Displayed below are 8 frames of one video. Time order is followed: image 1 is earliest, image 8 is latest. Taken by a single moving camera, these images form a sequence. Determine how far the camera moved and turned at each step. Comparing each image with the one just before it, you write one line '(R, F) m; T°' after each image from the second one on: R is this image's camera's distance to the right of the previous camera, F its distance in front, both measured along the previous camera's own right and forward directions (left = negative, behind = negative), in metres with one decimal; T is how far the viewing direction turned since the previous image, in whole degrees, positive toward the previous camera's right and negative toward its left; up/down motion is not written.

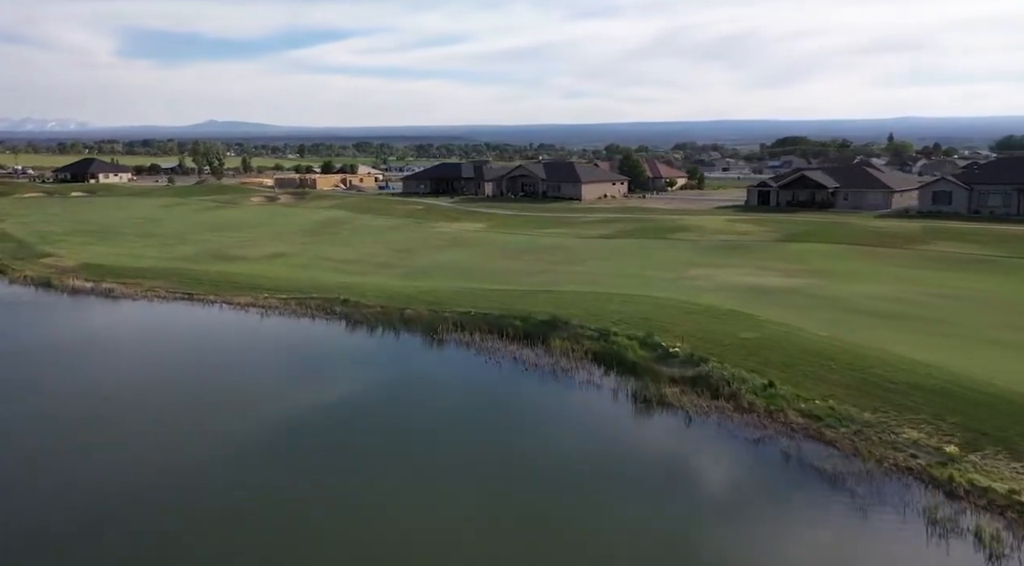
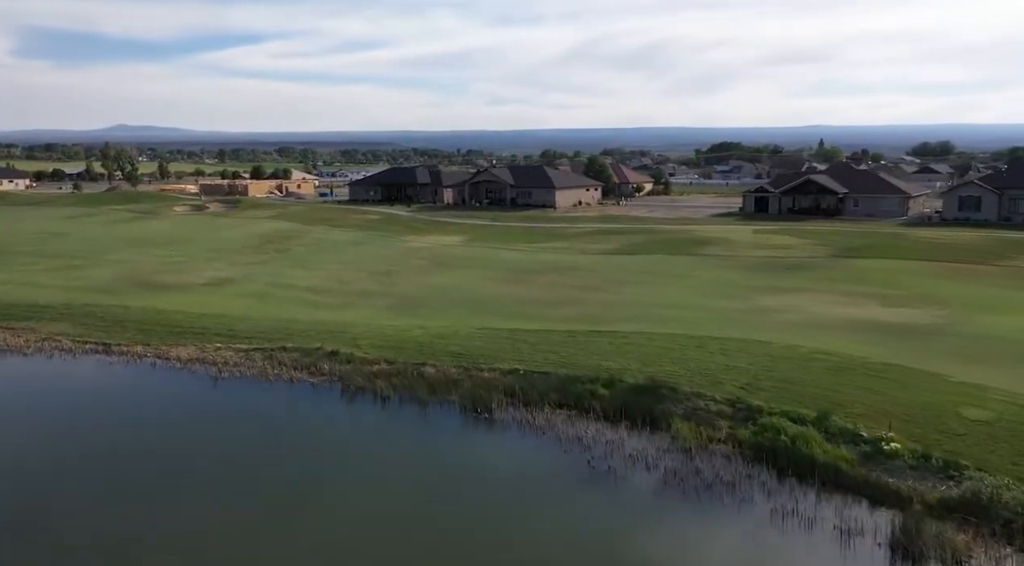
(-3.6, +8.8) m; +5°
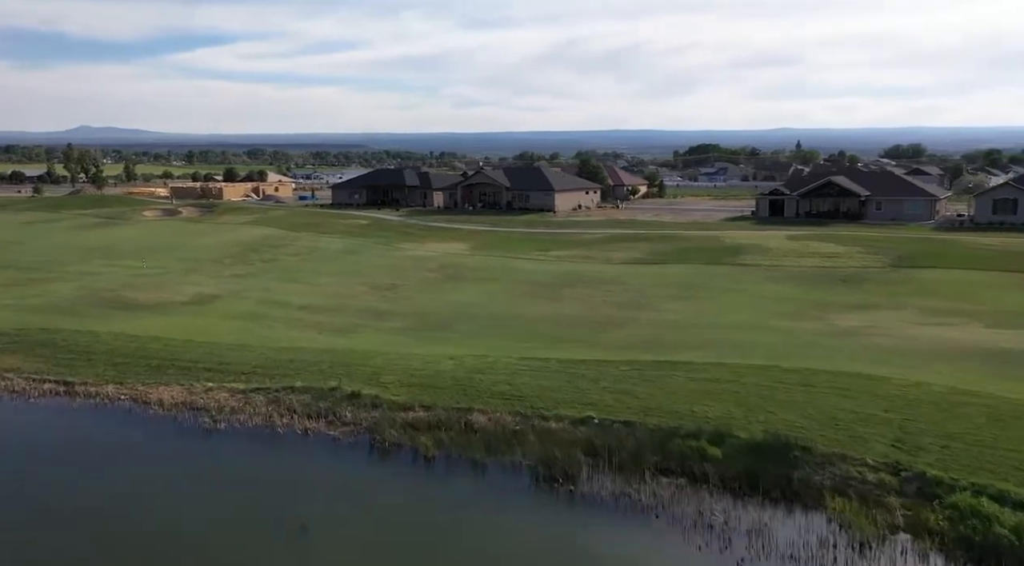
(-2.1, +4.3) m; +2°
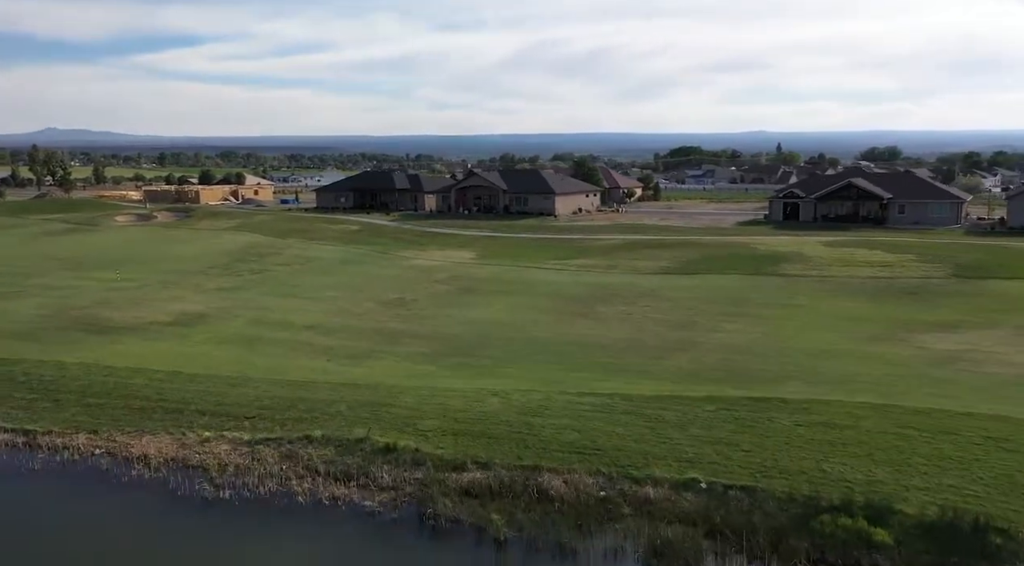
(-1.8, +3.7) m; +2°
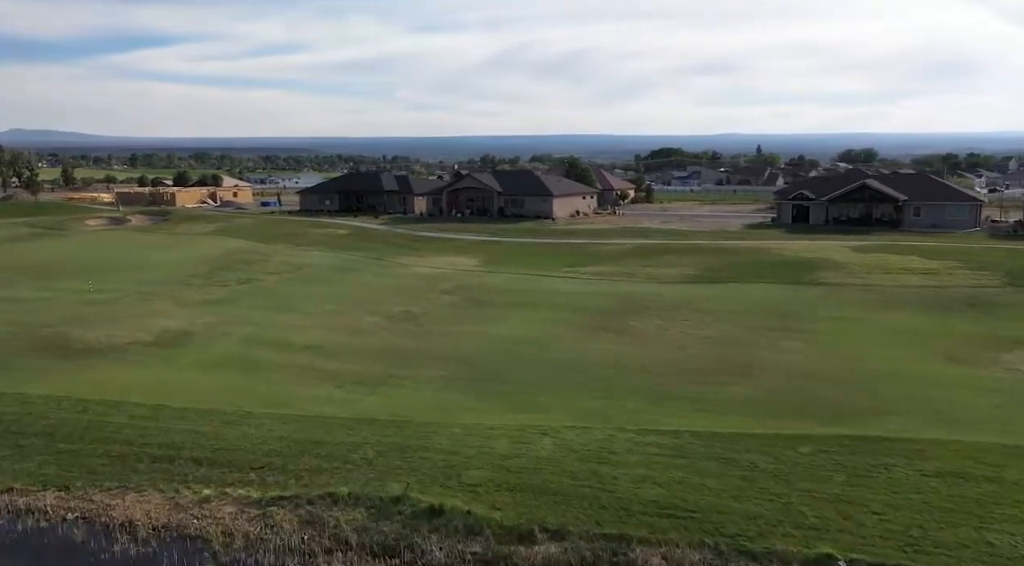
(-1.5, +2.9) m; +2°
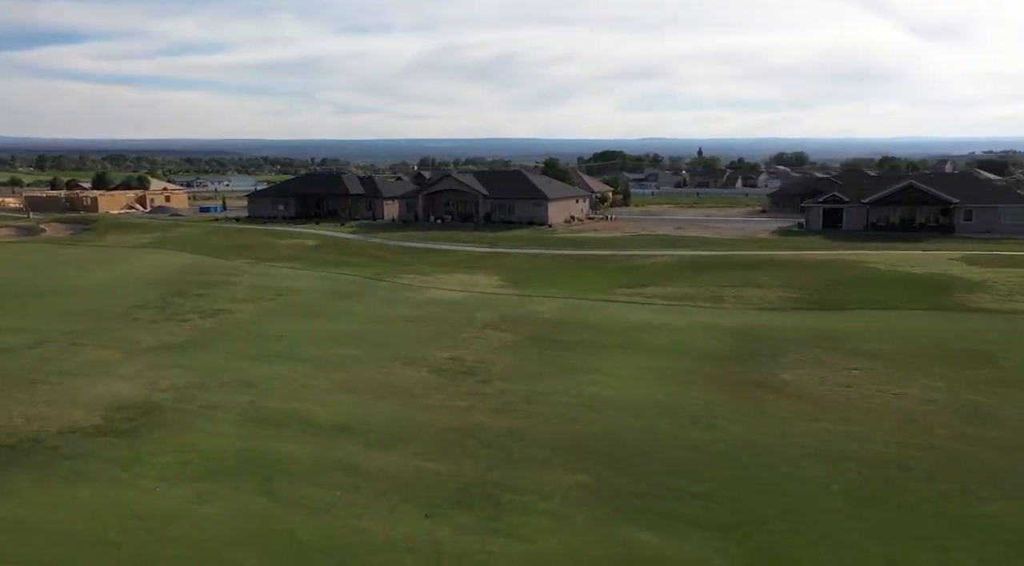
(-4.1, +8.0) m; +5°
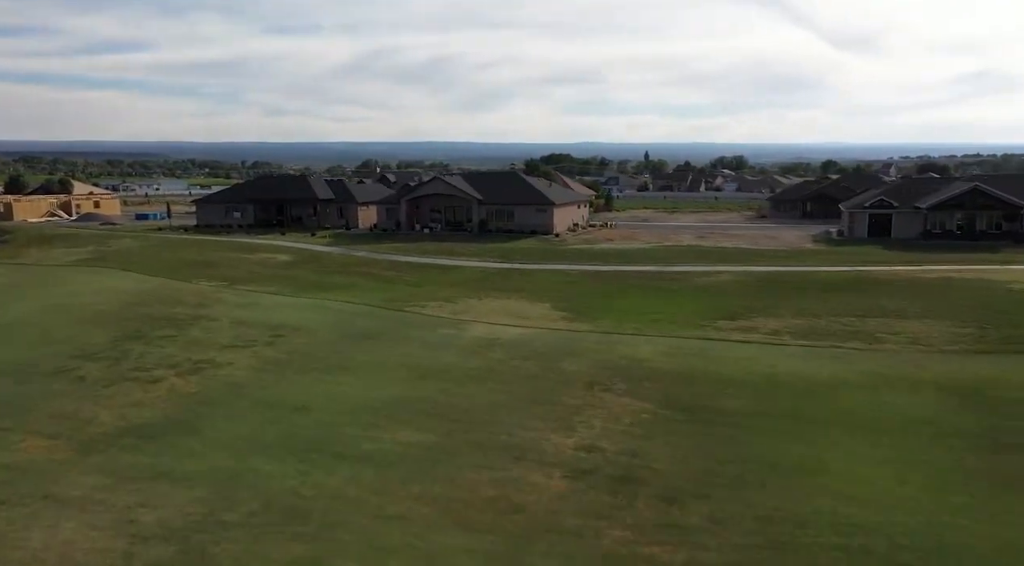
(-3.9, +7.4) m; +5°
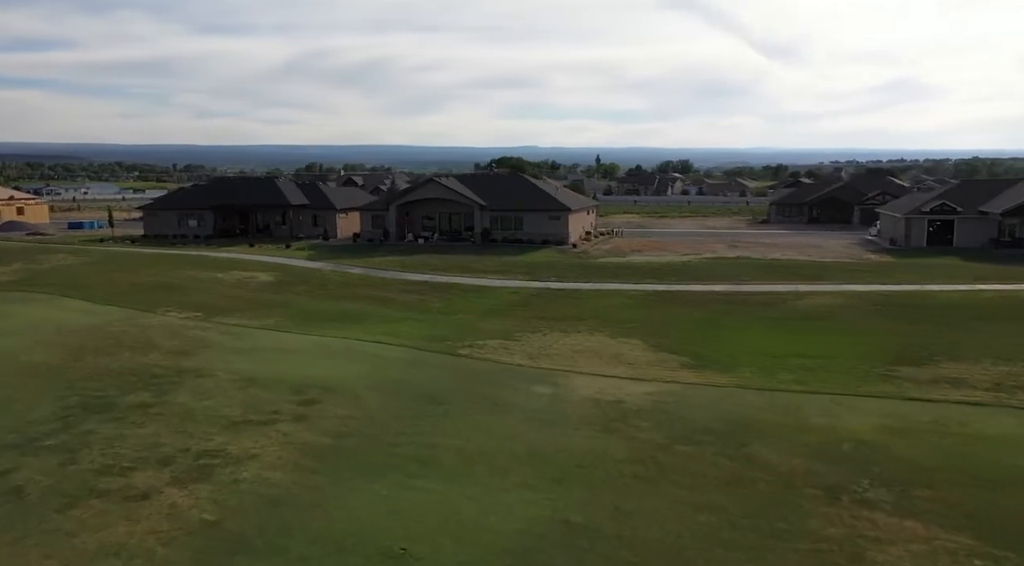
(-3.7, +6.6) m; +4°
